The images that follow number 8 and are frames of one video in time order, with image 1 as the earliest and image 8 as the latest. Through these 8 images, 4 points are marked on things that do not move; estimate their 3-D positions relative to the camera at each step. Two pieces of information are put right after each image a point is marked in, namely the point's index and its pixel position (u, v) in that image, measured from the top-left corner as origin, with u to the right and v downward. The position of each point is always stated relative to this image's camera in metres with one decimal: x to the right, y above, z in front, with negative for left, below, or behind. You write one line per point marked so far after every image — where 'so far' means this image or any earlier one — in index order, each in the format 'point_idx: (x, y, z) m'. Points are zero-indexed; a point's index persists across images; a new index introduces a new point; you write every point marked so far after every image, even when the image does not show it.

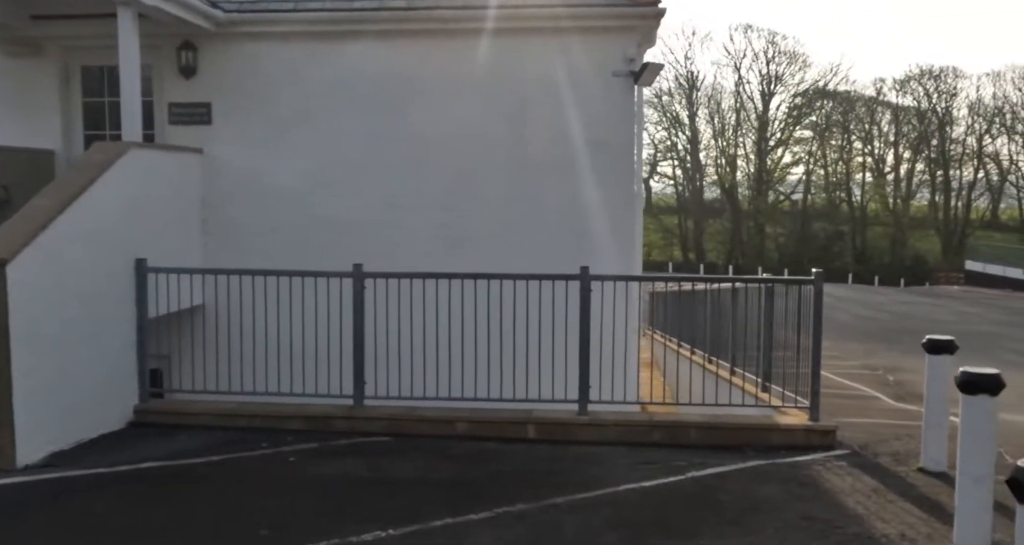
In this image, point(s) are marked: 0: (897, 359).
0: (+8.4, -1.9, +19.2) m
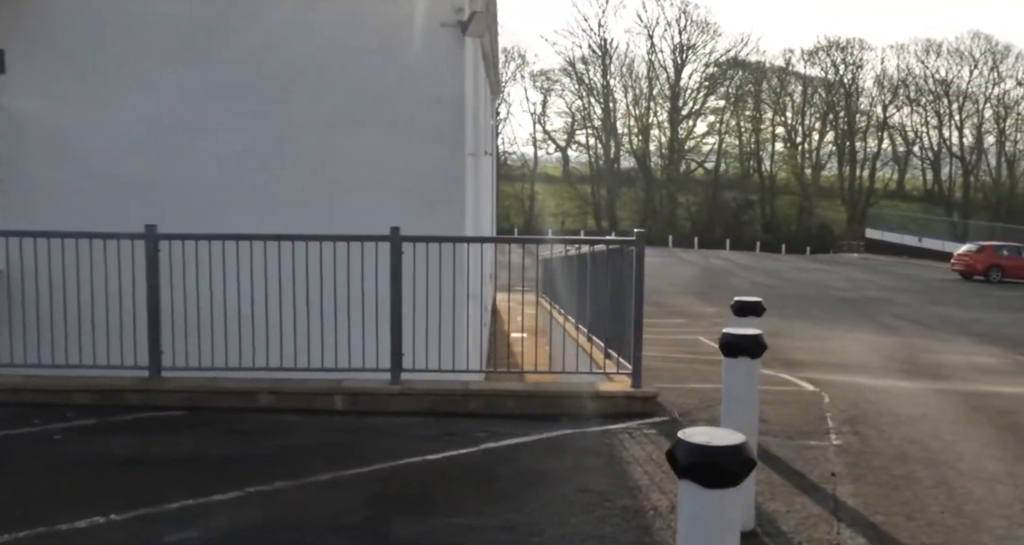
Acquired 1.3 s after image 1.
0: (+5.9, -1.1, +19.3) m
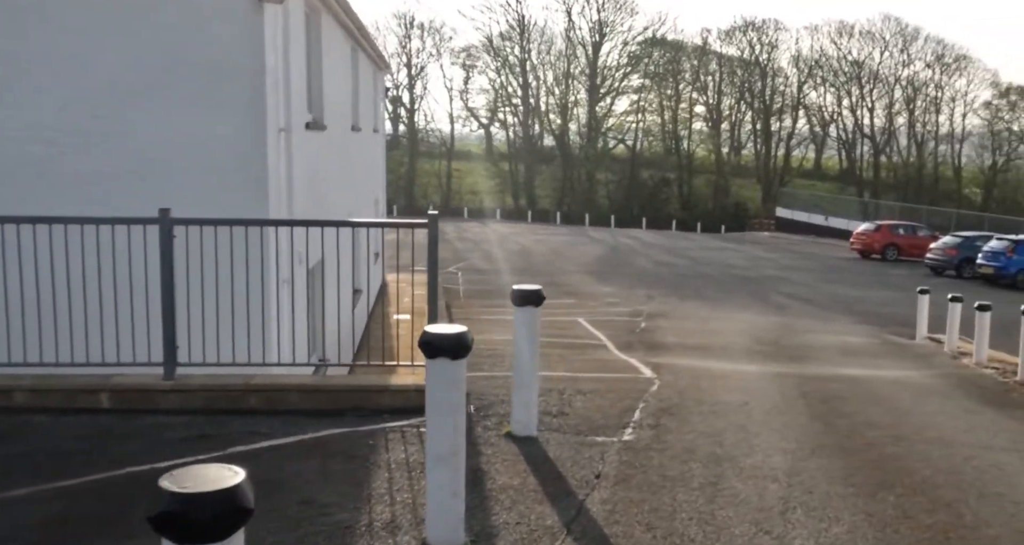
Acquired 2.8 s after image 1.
0: (+3.4, -0.7, +19.2) m
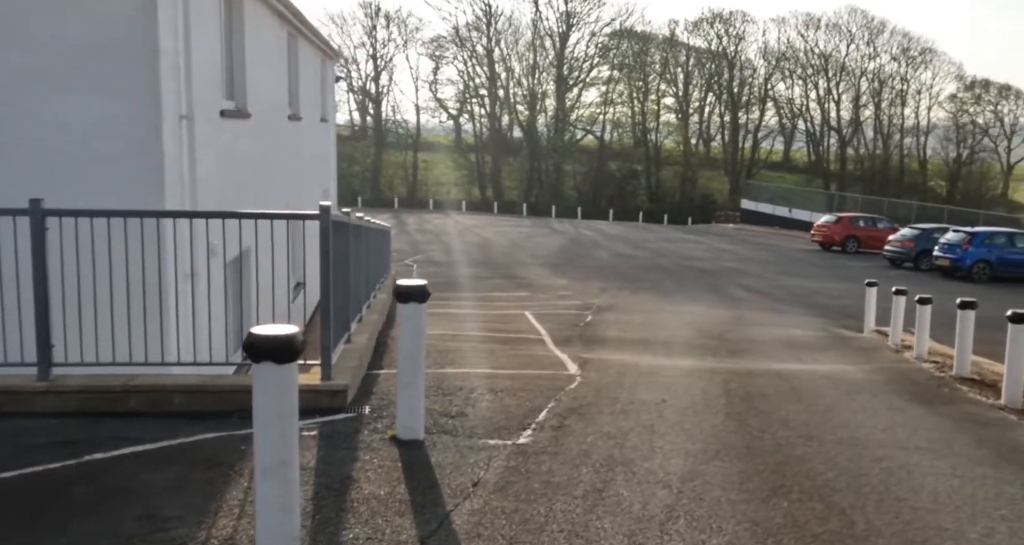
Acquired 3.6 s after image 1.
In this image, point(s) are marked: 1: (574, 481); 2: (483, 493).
0: (+2.3, -0.5, +19.0) m
1: (+0.3, -1.2, +5.0) m
2: (-0.2, -1.2, +4.7) m
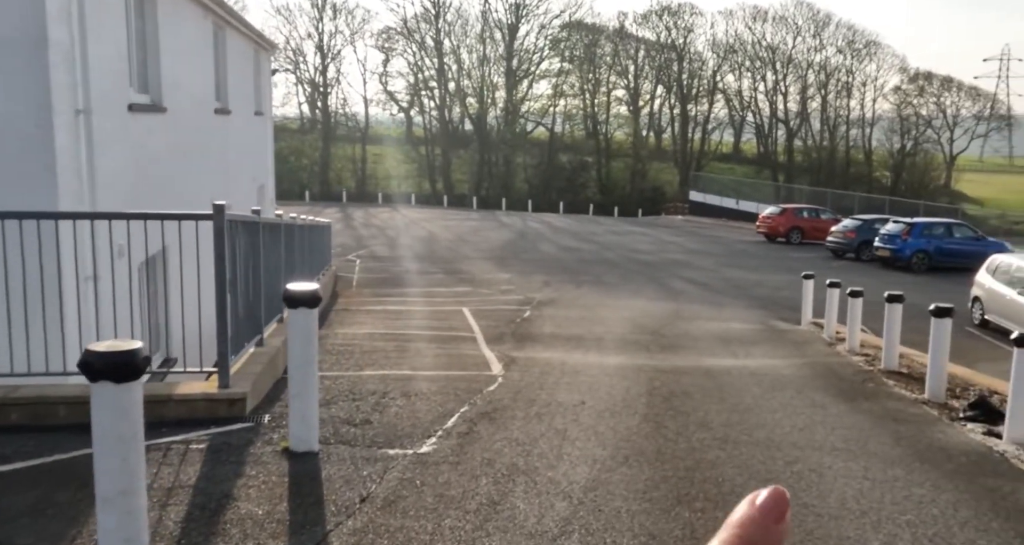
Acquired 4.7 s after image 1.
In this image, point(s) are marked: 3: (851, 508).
0: (+1.1, -0.4, +18.8) m
1: (-0.2, -1.2, +4.7) m
2: (-0.7, -1.2, +4.4) m
3: (+1.8, -1.2, +4.6) m
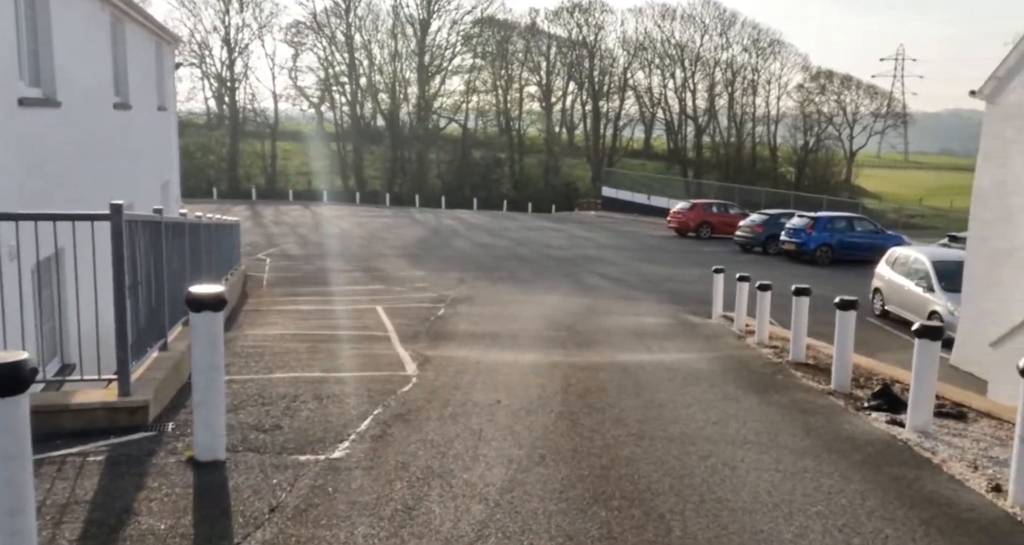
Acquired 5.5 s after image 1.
0: (-0.7, -0.3, +18.8) m
1: (-0.7, -1.2, +4.6) m
2: (-1.1, -1.2, +4.3) m
3: (+1.3, -1.2, +4.6) m
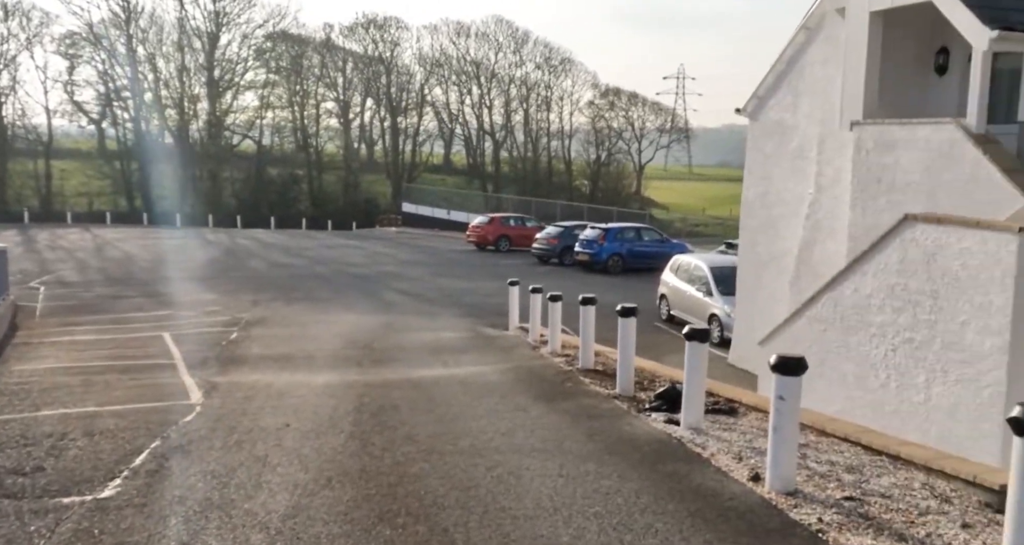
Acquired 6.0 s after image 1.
0: (-4.8, -0.8, +18.2) m
1: (-1.8, -1.3, +4.4) m
2: (-2.1, -1.3, +3.9) m
3: (+0.2, -1.3, +4.8) m
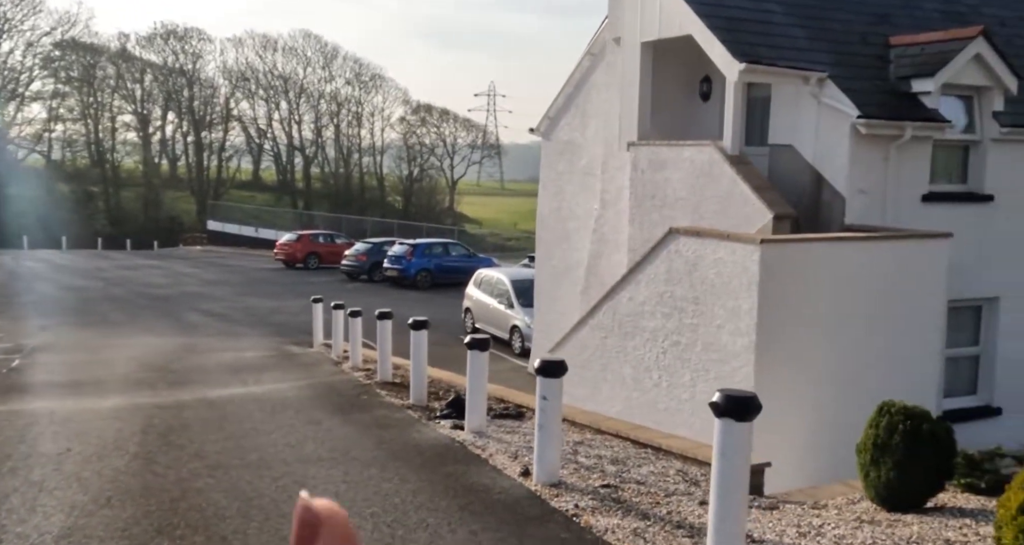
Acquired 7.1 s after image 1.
0: (-8.6, -1.2, +17.2) m
1: (-2.9, -1.4, +4.2) m
2: (-3.1, -1.5, +3.7) m
3: (-1.0, -1.3, +5.0) m
